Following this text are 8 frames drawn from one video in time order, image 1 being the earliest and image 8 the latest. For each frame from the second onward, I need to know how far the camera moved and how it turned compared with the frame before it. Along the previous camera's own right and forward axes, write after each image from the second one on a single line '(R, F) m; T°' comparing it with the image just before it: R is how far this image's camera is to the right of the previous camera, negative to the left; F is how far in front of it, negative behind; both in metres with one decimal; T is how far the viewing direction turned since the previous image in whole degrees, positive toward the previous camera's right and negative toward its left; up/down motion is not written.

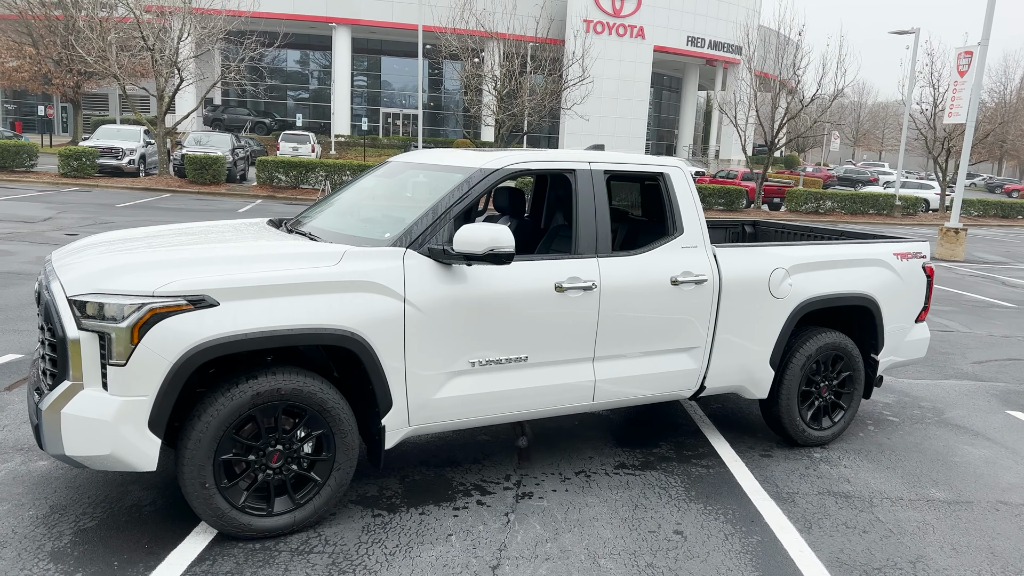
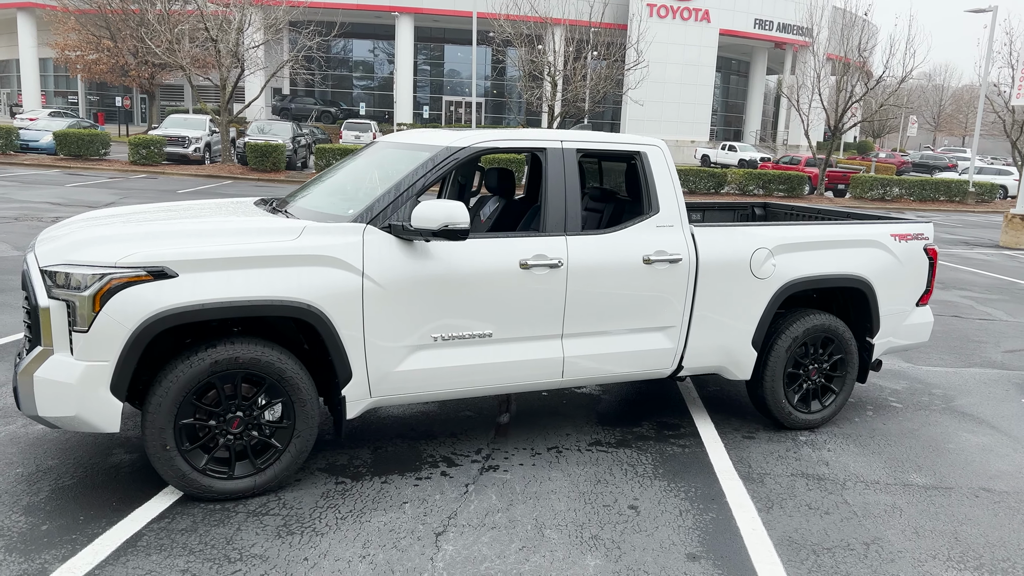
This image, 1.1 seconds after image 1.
(+0.5, 0.0) m; -5°
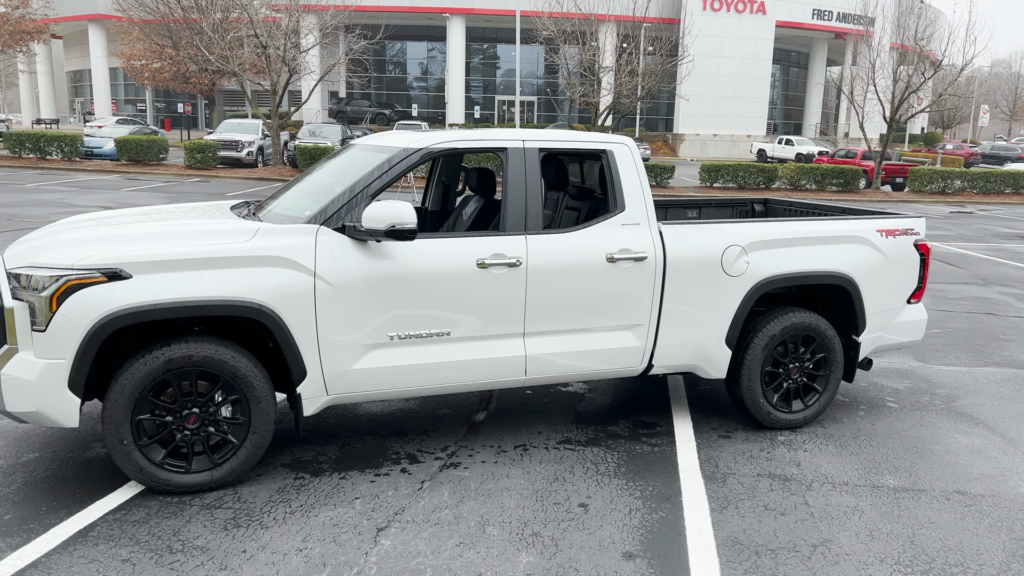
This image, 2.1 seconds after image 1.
(+0.5, 0.0) m; -4°
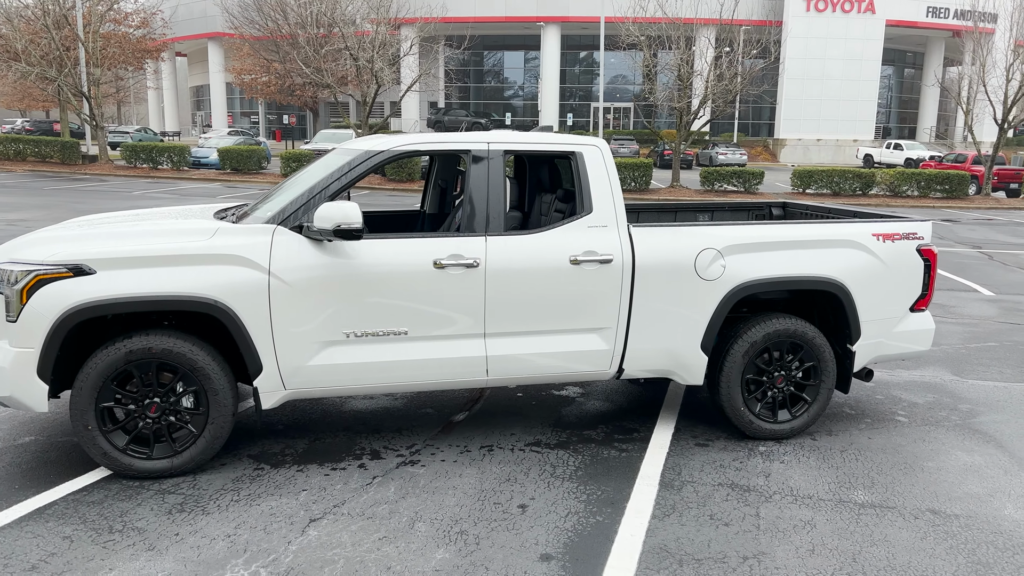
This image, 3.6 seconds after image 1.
(+0.7, 0.0) m; -7°
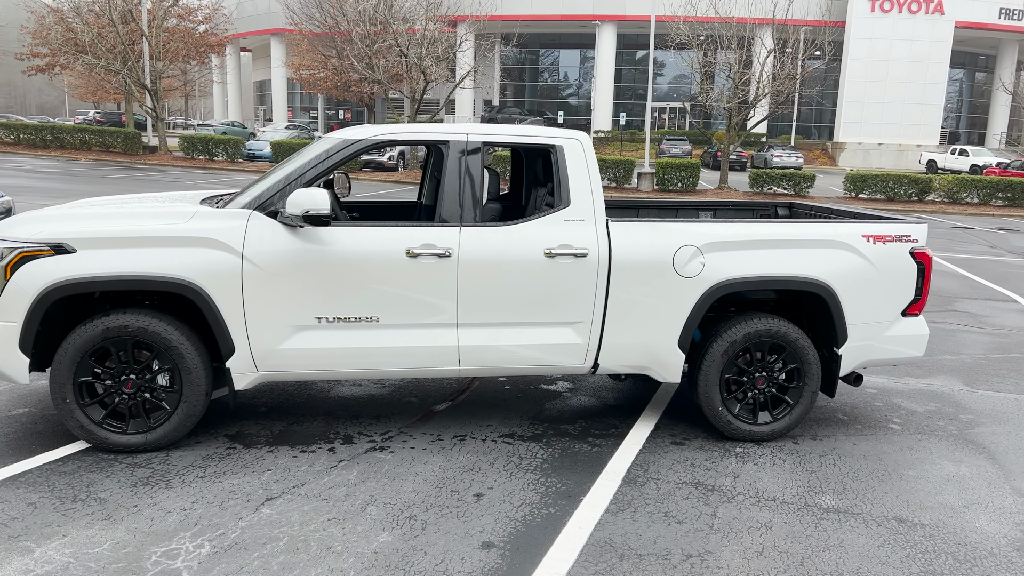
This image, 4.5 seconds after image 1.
(+0.4, 0.0) m; -4°
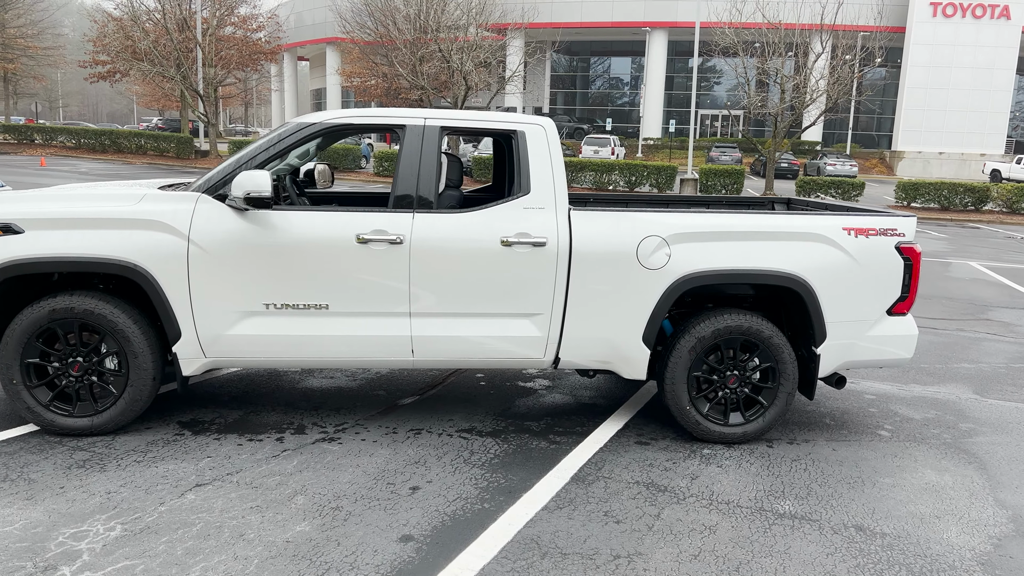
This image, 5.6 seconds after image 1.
(+0.5, +0.2) m; -4°
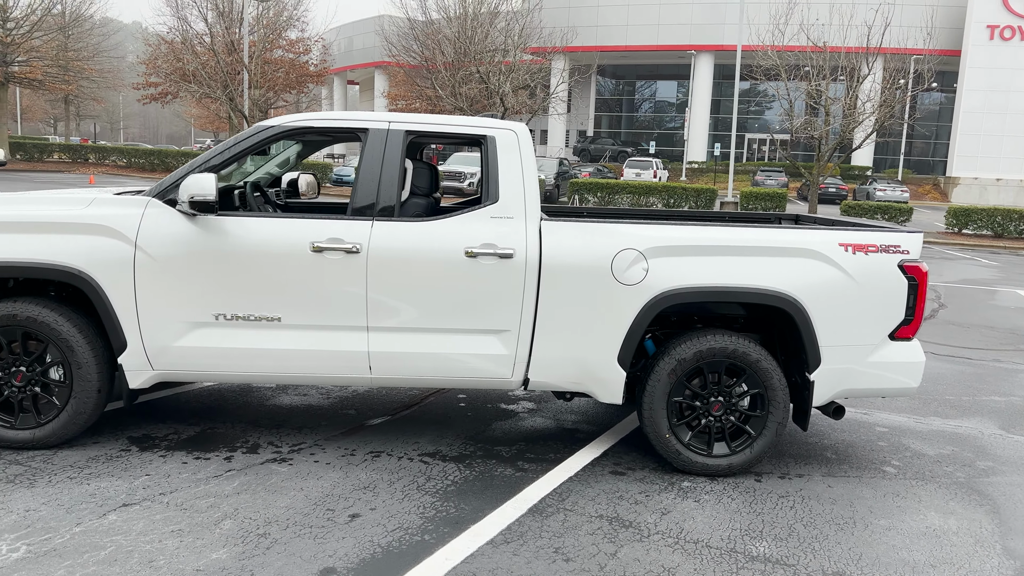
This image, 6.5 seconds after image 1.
(+0.4, +0.3) m; -3°
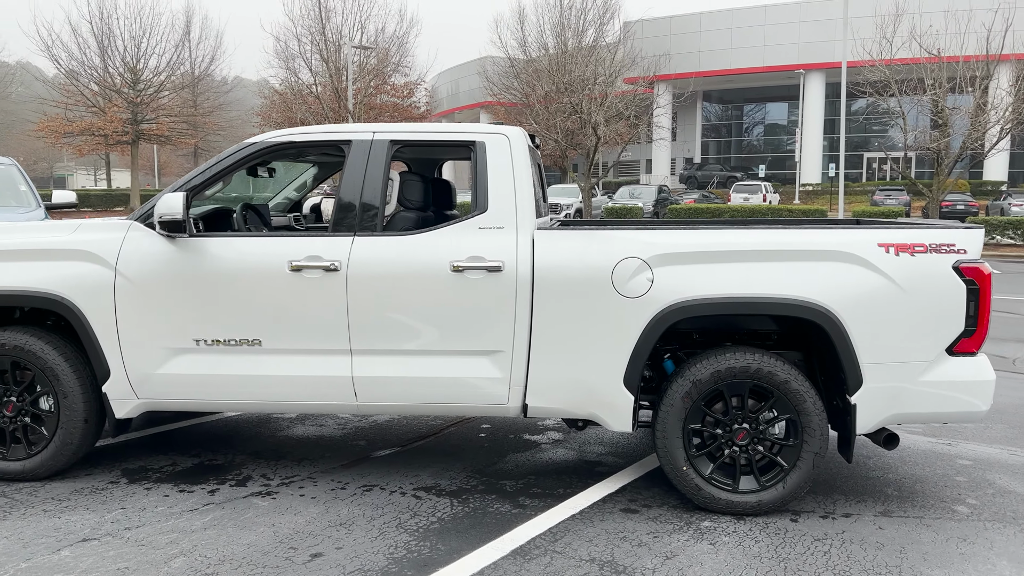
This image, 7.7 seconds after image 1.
(+0.5, +0.4) m; -8°
